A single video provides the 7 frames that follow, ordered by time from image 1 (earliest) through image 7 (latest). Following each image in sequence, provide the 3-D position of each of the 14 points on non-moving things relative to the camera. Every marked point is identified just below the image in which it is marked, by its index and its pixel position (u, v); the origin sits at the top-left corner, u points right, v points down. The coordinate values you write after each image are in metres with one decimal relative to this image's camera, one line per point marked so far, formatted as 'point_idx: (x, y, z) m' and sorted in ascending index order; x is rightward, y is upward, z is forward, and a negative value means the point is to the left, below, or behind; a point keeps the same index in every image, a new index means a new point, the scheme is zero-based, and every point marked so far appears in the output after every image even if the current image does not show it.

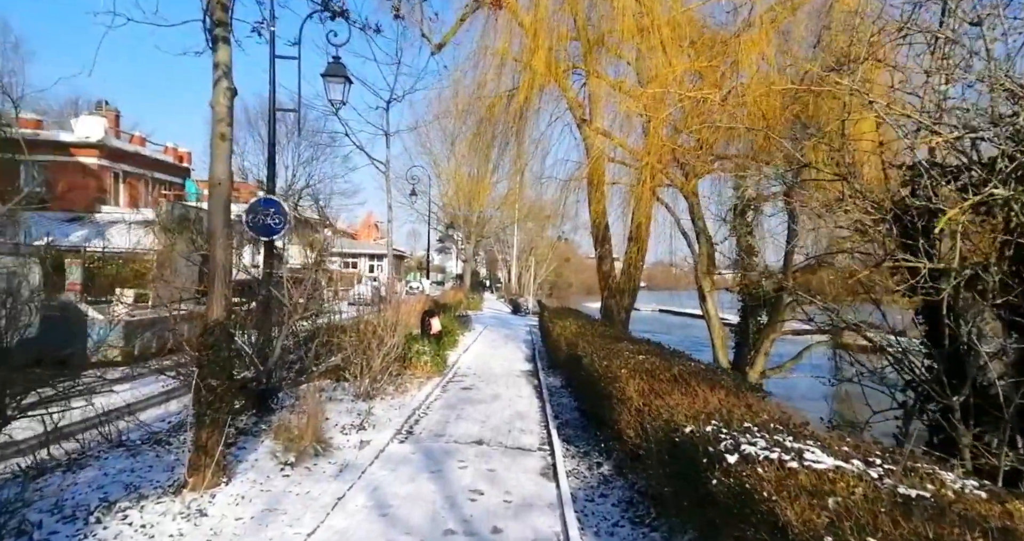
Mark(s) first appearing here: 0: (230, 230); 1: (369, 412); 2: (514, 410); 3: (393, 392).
0: (-1.8, +0.3, +3.8) m
1: (-1.4, -1.4, +5.8) m
2: (0.0, -1.5, +6.4) m
3: (-1.4, -1.5, +7.1) m
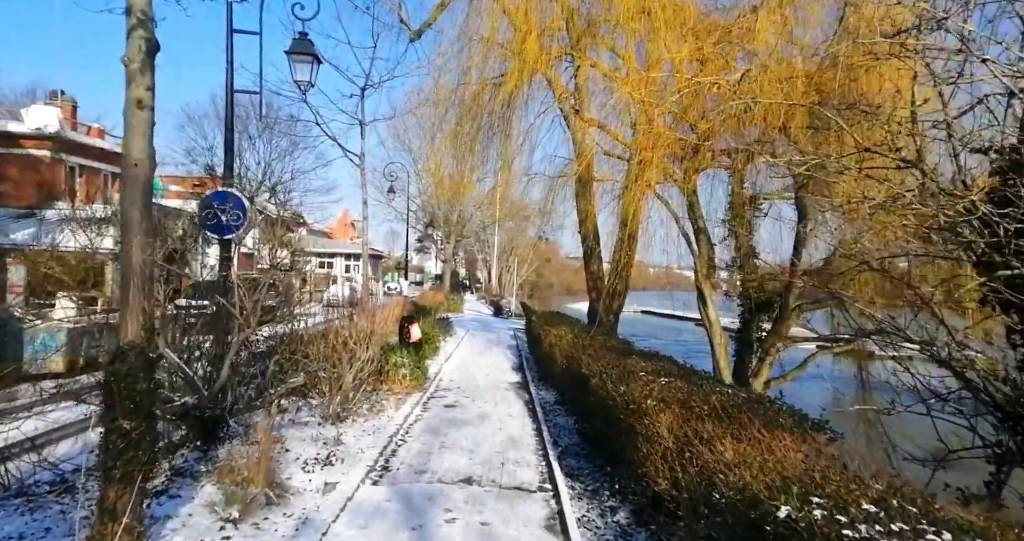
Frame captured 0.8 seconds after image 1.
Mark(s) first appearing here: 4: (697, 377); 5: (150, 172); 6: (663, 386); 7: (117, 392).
0: (-1.8, +0.2, +3.0) m
1: (-1.5, -1.5, +5.0) m
2: (-0.1, -1.6, +5.6) m
3: (-1.6, -1.5, +6.2) m
4: (+1.2, -0.7, +3.9) m
5: (-1.8, +0.5, +2.9) m
6: (+0.9, -0.7, +3.7) m
7: (-1.9, -0.6, +2.7) m
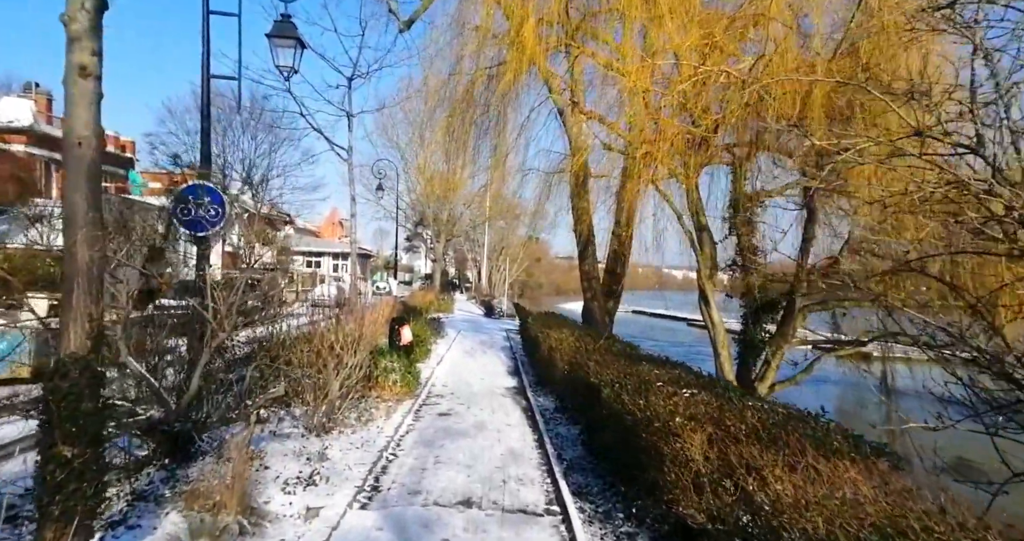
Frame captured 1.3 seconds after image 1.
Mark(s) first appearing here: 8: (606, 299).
0: (-1.8, +0.2, +2.5) m
1: (-1.5, -1.5, +4.5) m
2: (-0.1, -1.6, +5.2) m
3: (-1.6, -1.5, +5.8) m
4: (+1.3, -0.7, +3.5) m
5: (-1.8, +0.5, +2.5) m
6: (+1.0, -0.7, +3.3) m
7: (-1.8, -0.6, +2.3) m
8: (+2.3, -0.7, +14.0) m
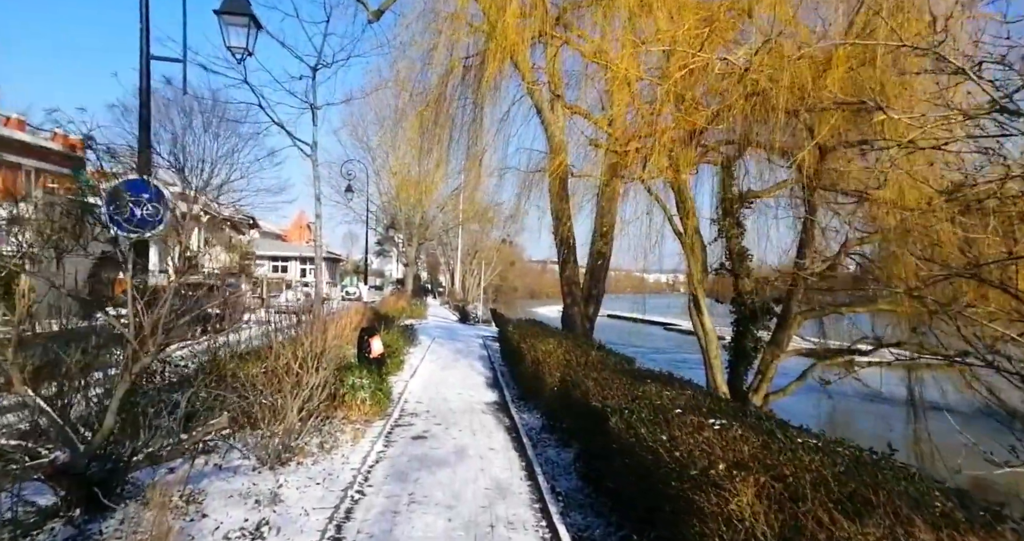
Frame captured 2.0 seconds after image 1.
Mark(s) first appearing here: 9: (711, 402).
0: (-1.8, +0.2, +1.8) m
1: (-1.6, -1.5, +3.8) m
2: (-0.2, -1.6, +4.5) m
3: (-1.7, -1.6, +5.1) m
4: (+1.2, -0.7, +2.9) m
5: (-1.8, +0.5, +1.8) m
6: (+0.9, -0.8, +2.7) m
7: (-1.8, -0.6, +1.6) m
8: (+1.7, -0.8, +13.5) m
9: (+1.2, -0.8, +3.4) m
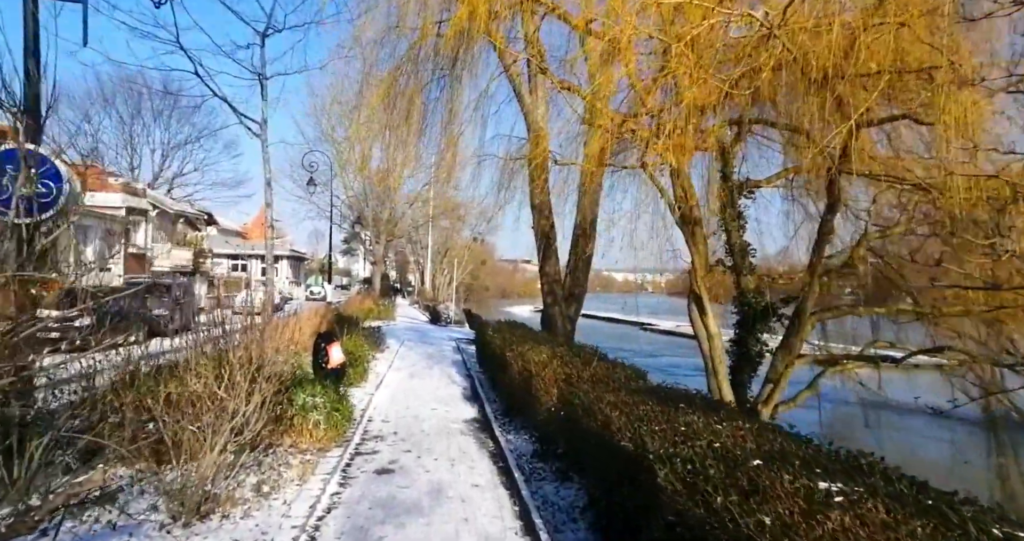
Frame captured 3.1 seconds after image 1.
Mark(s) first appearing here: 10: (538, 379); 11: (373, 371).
0: (-1.7, +0.2, +0.7) m
1: (-1.6, -1.5, +2.7) m
2: (-0.2, -1.6, +3.5) m
3: (-1.8, -1.5, +4.0) m
4: (+1.3, -0.7, +2.0) m
5: (-1.7, +0.5, +0.7) m
6: (+1.0, -0.7, +1.7) m
7: (-1.7, -0.6, +0.5) m
8: (+1.2, -0.7, +12.5) m
9: (+1.2, -0.7, +2.4) m
10: (+0.2, -0.9, +5.0) m
11: (-2.2, -1.6, +9.3) m
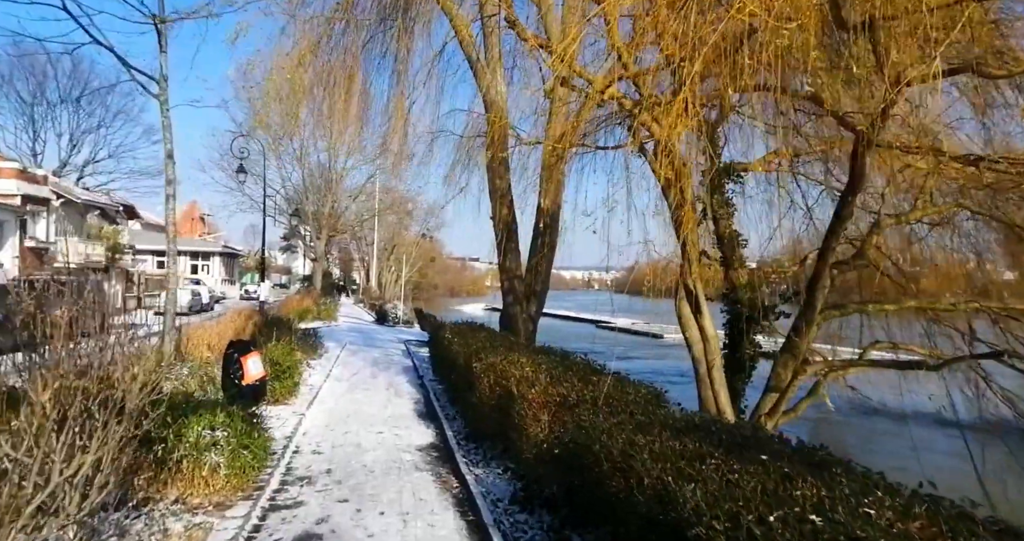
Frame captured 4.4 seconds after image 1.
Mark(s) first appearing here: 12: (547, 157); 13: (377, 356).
0: (-1.5, +0.3, -0.7) m
1: (-1.5, -1.4, +1.3) m
2: (-0.3, -1.5, +2.3) m
3: (-1.9, -1.4, +2.6) m
4: (+1.3, -0.6, +0.8) m
5: (-1.5, +0.6, -0.7) m
6: (+1.1, -0.6, +0.6) m
7: (-1.4, -0.5, -0.9) m
8: (+0.4, -0.6, +11.4) m
9: (+1.2, -0.6, +1.3) m
10: (0.0, -0.8, +3.8) m
11: (-2.8, -1.5, +7.9) m
12: (+0.5, +1.6, +8.4) m
13: (-2.8, -1.7, +11.9) m
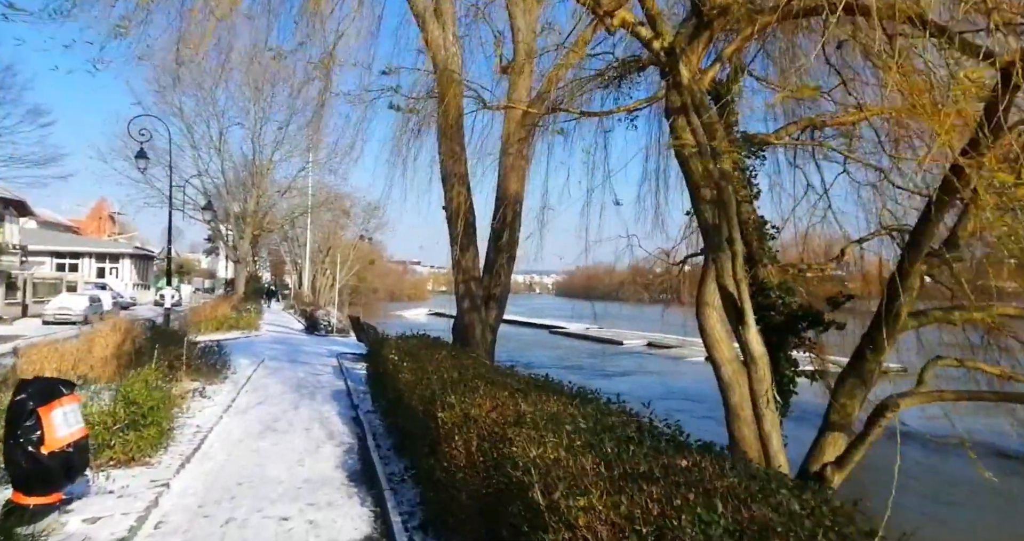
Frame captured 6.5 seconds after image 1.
0: (-1.0, +0.4, -2.7) m
1: (-1.2, -1.3, -0.7) m
2: (-0.1, -1.4, +0.4) m
3: (-1.7, -1.4, +0.5) m
4: (+1.7, -0.5, -0.9) m
5: (-1.0, +0.7, -2.7) m
6: (+1.5, -0.6, -1.2) m
7: (-0.9, -0.4, -2.9) m
8: (-0.4, -0.6, +9.5) m
9: (+1.5, -0.6, -0.4) m
10: (+0.1, -0.8, +1.9) m
11: (-3.1, -1.5, +5.7) m
12: (0.0, +1.7, +6.6) m
13: (-3.5, -1.7, +9.7) m
